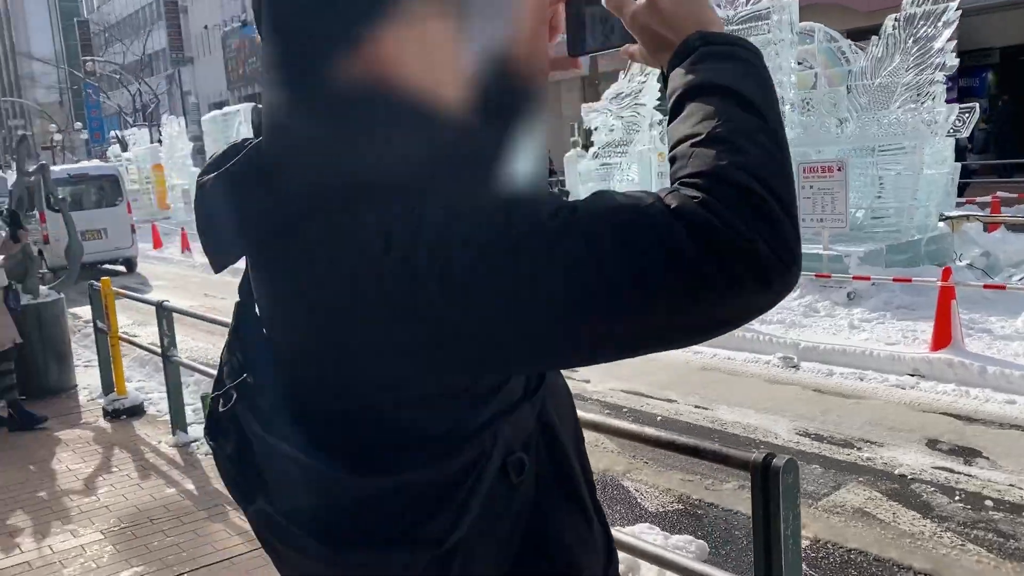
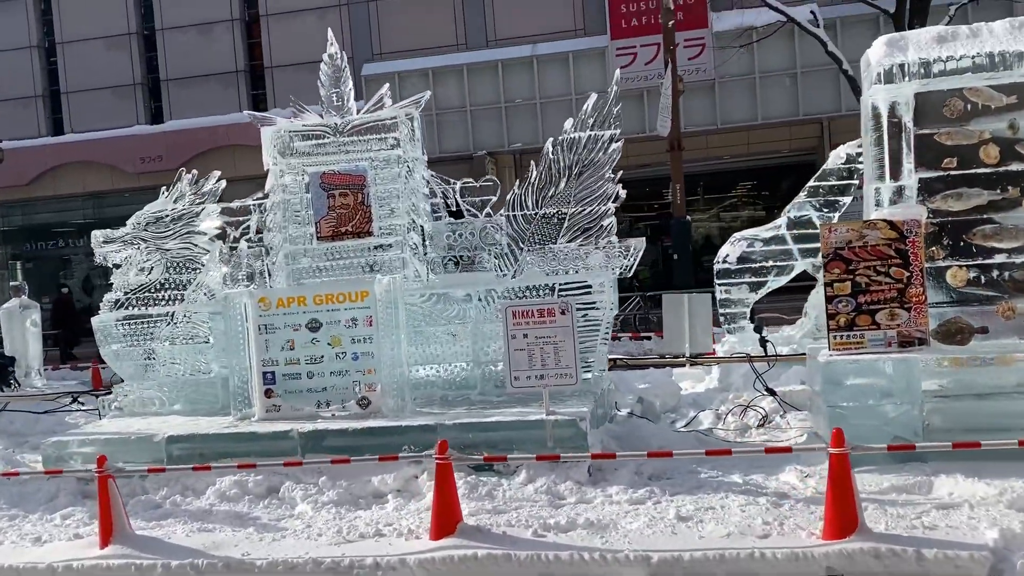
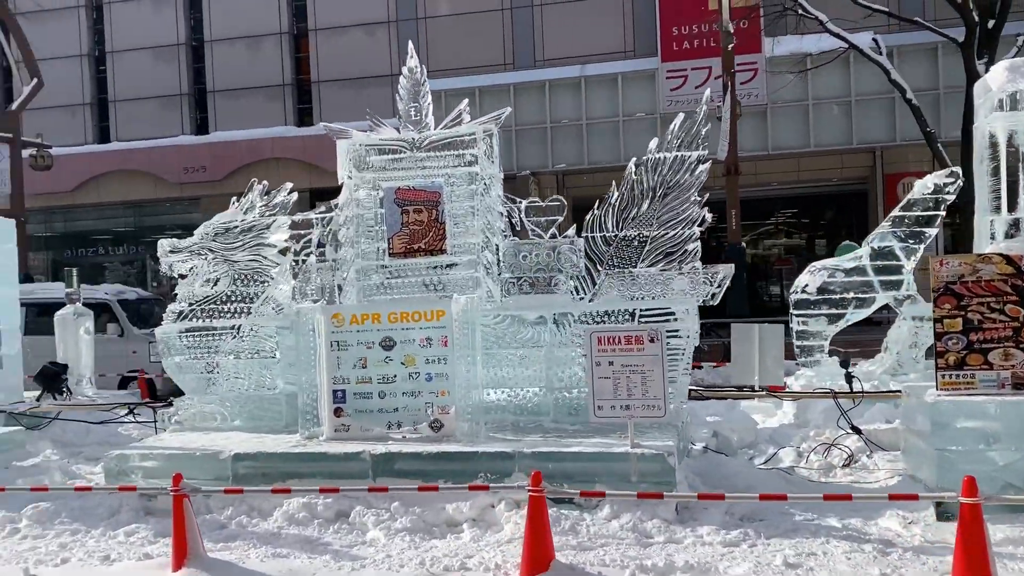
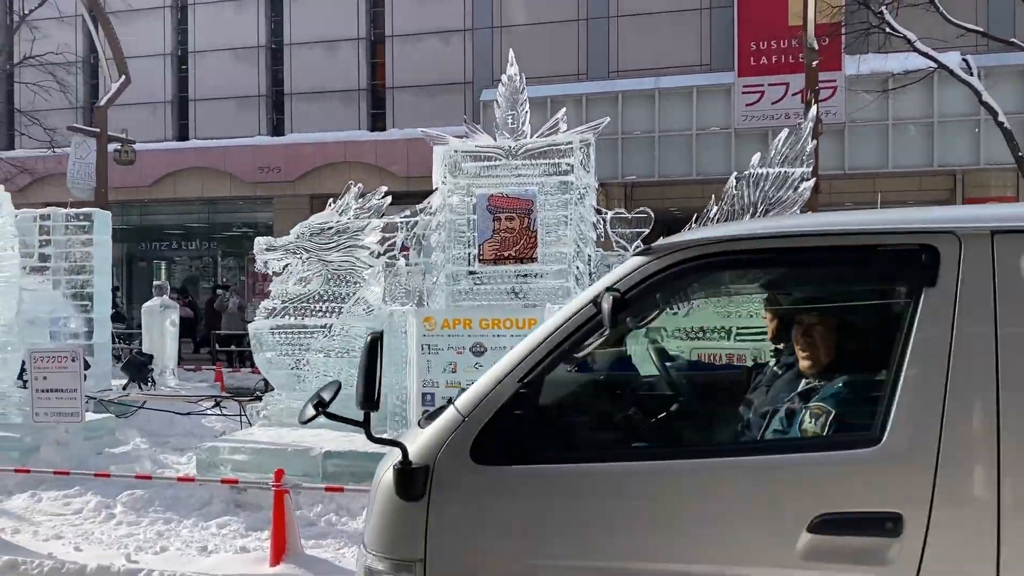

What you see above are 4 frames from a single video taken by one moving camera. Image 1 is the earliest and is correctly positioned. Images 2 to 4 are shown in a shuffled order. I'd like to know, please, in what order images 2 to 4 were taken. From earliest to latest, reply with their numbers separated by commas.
2, 3, 4
